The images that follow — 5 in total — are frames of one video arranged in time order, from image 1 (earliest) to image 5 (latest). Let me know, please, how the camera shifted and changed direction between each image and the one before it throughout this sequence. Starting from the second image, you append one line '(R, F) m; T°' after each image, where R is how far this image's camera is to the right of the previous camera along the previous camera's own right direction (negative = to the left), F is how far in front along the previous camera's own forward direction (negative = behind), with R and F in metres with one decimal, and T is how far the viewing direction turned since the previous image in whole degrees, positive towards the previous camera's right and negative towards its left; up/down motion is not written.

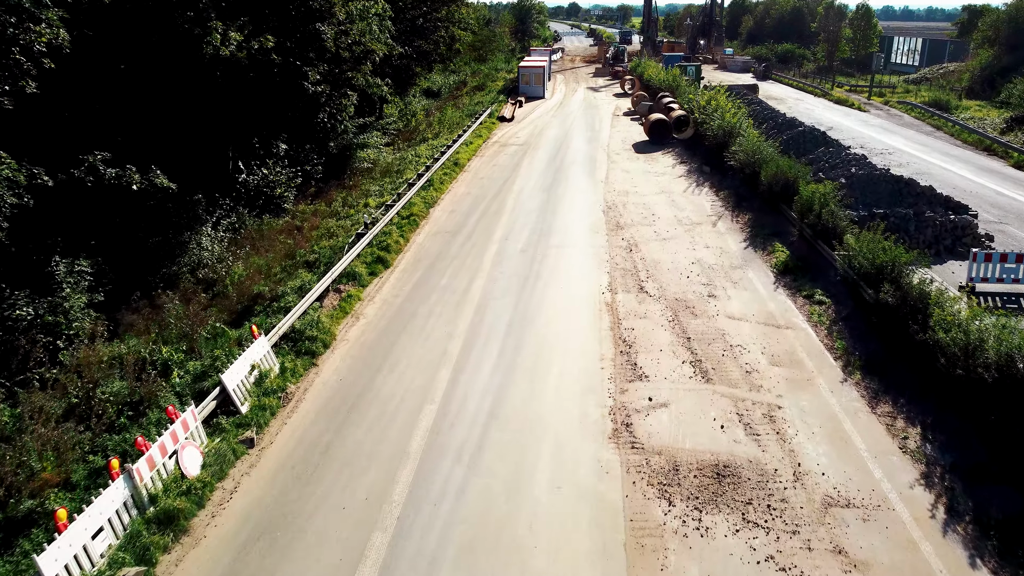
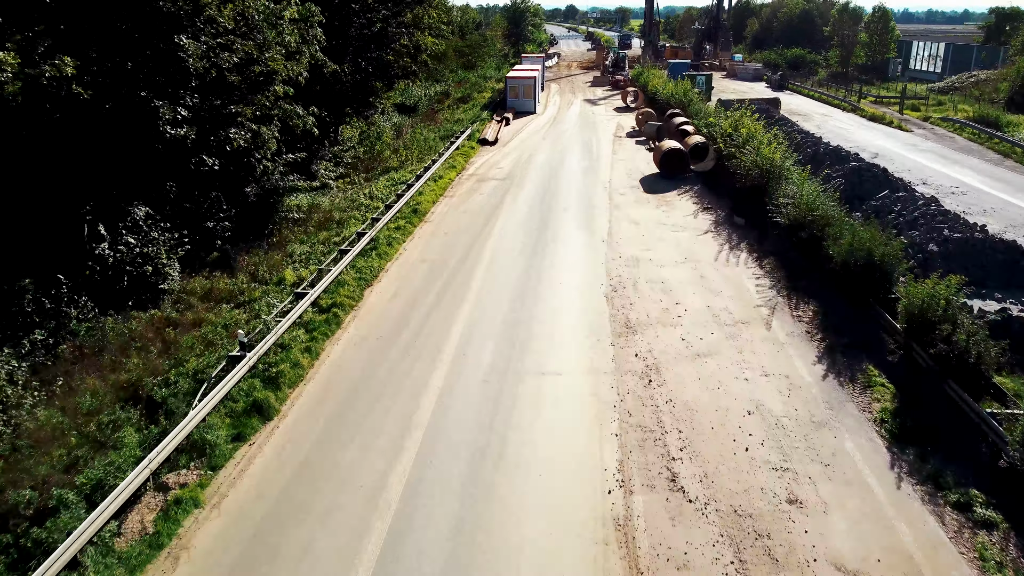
(+0.5, +4.7) m; 0°
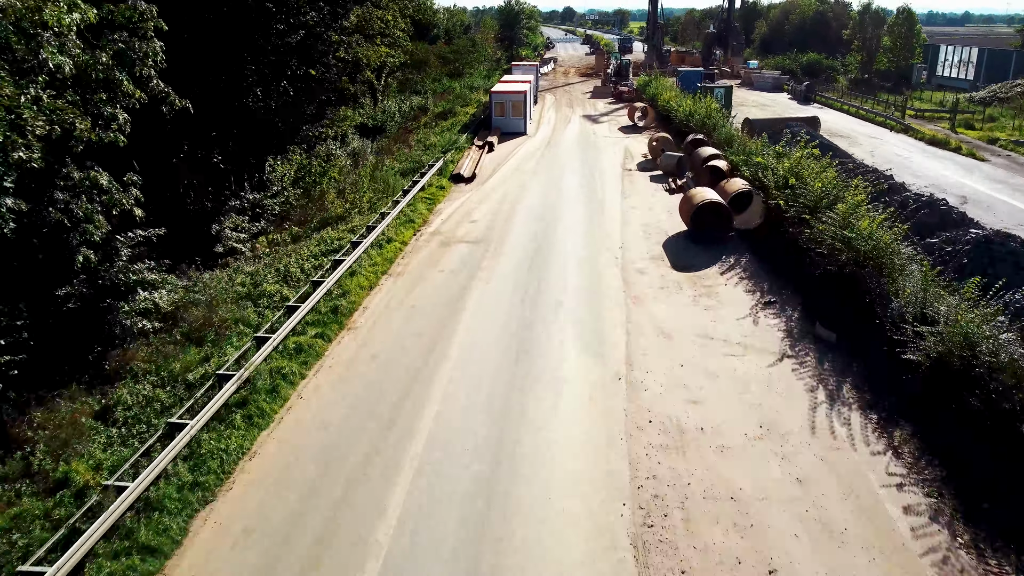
(+0.5, +5.4) m; 0°
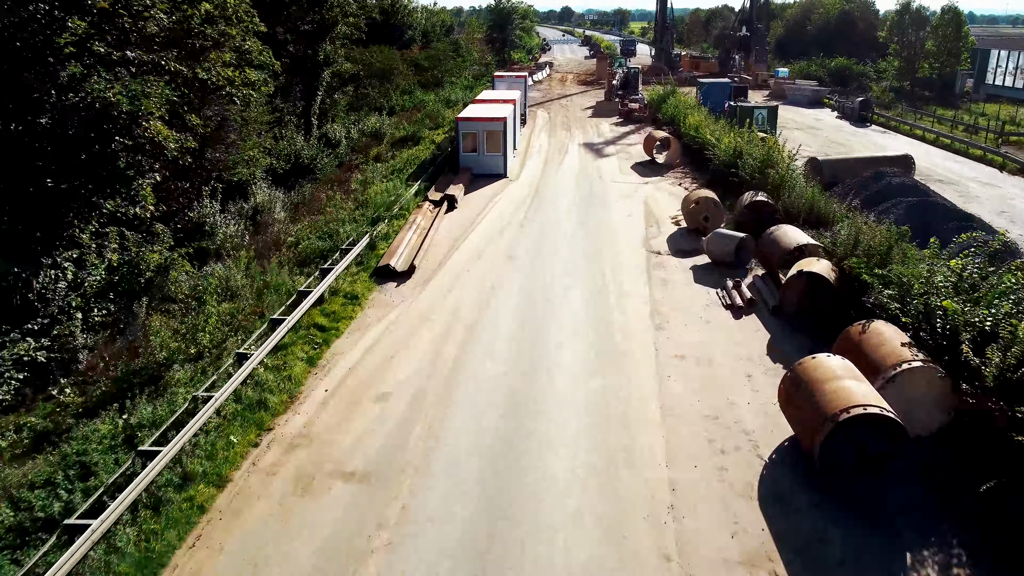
(+0.7, +7.6) m; 0°
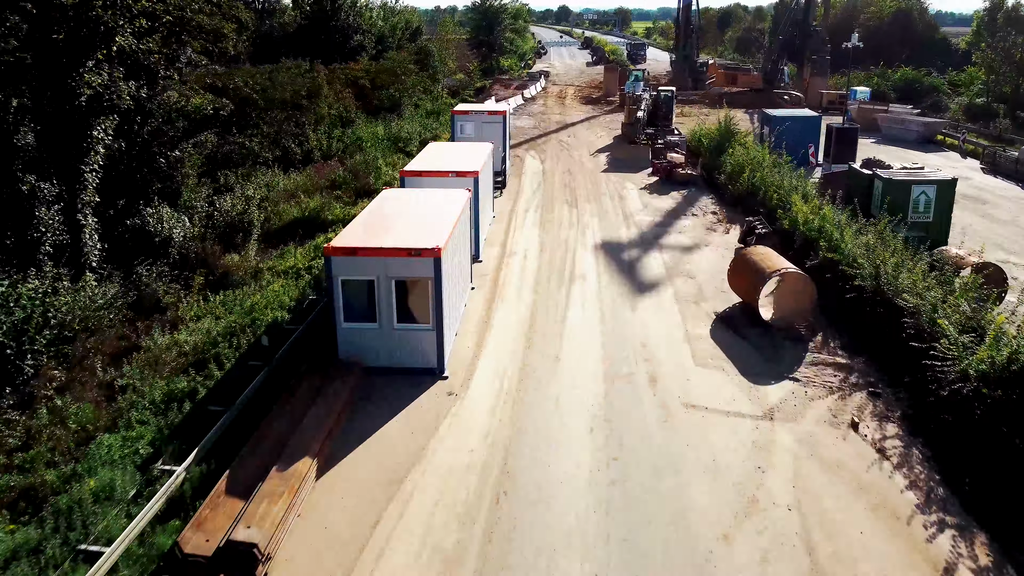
(+0.7, +11.3) m; 0°
